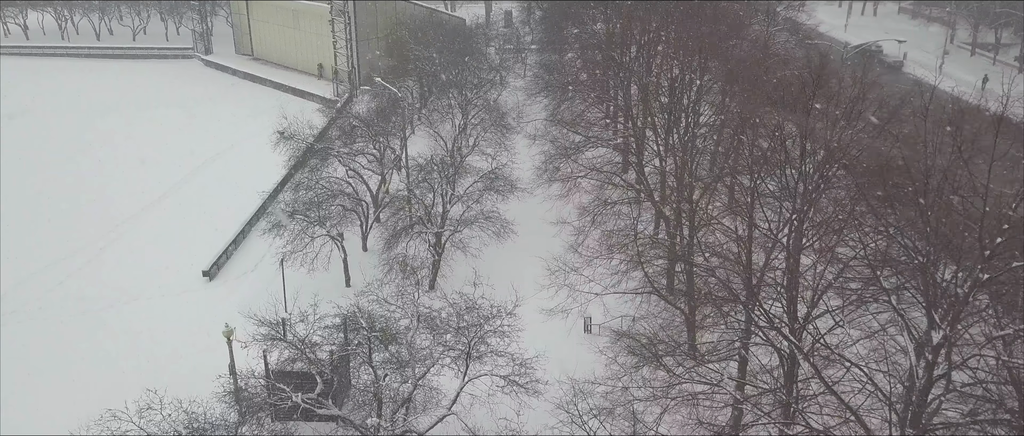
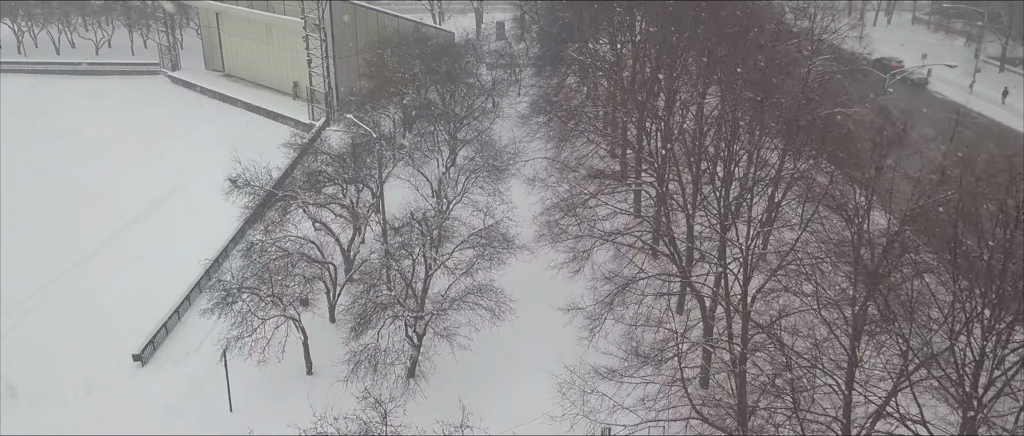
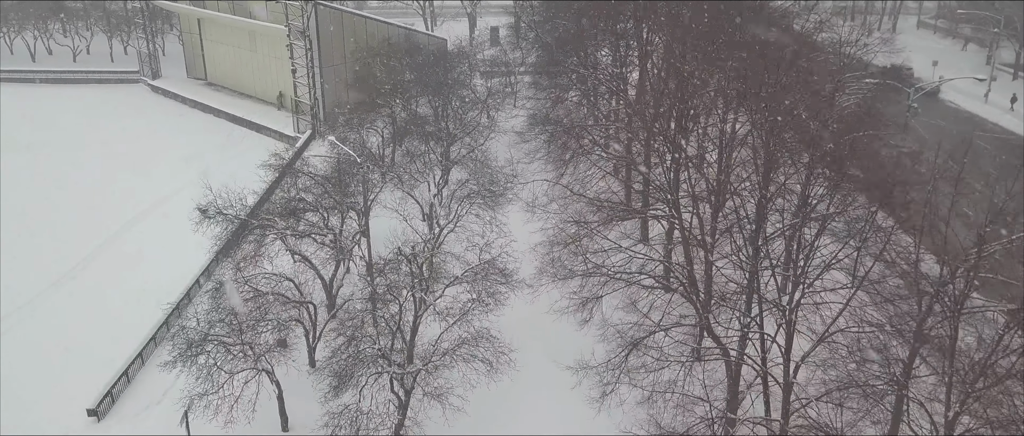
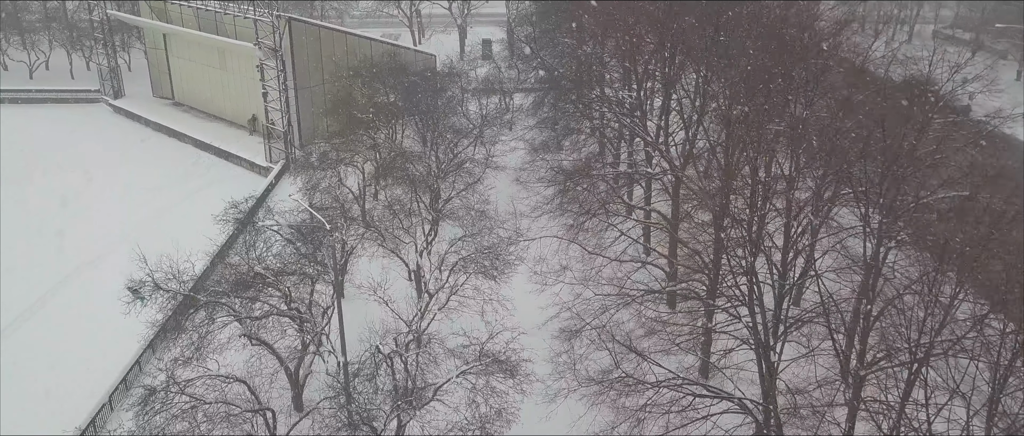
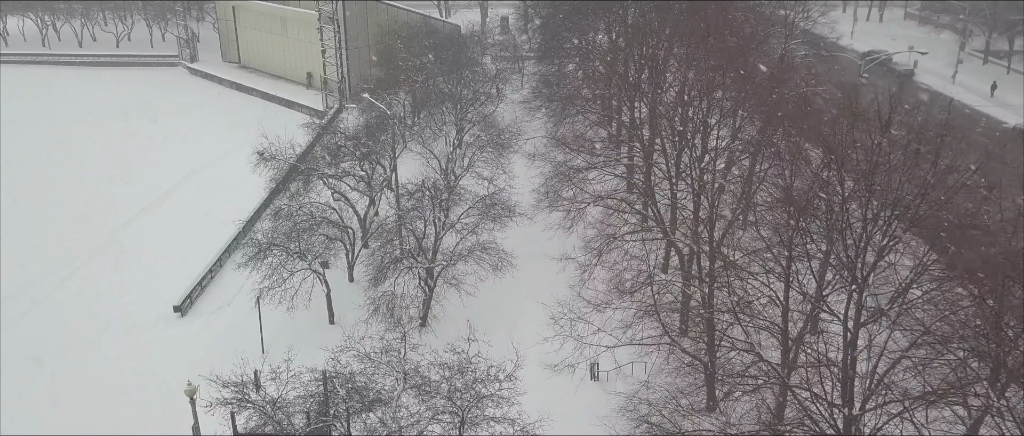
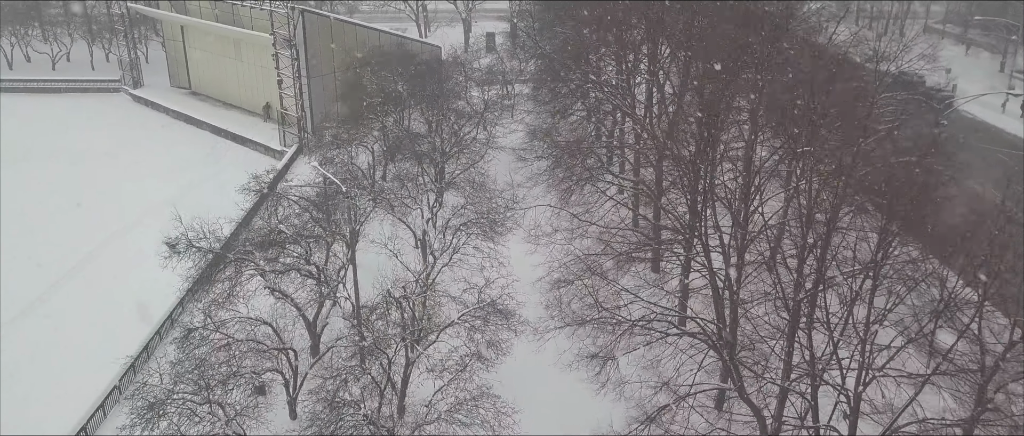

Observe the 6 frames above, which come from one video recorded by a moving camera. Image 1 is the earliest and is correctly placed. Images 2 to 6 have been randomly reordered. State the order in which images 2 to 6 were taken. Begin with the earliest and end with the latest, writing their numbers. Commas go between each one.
5, 2, 3, 6, 4
